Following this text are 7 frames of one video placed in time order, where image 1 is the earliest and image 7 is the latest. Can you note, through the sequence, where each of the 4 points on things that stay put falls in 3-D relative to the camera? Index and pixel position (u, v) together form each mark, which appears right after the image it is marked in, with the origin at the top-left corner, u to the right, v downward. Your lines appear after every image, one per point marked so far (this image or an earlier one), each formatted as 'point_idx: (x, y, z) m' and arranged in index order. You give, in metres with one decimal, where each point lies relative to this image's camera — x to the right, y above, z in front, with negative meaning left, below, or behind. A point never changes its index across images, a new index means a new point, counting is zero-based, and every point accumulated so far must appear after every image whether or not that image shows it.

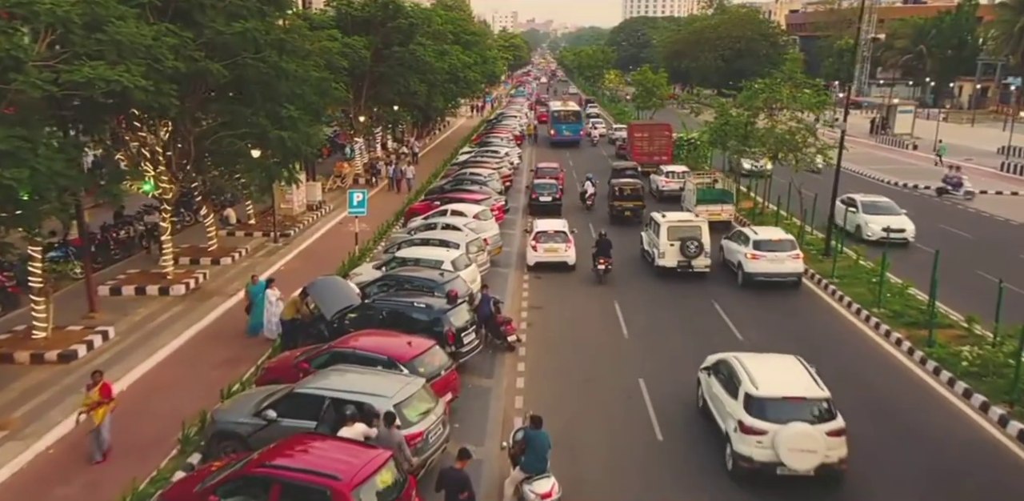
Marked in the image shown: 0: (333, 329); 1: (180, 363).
0: (-3.6, -1.6, +16.2) m
1: (-6.5, -2.2, +15.7) m
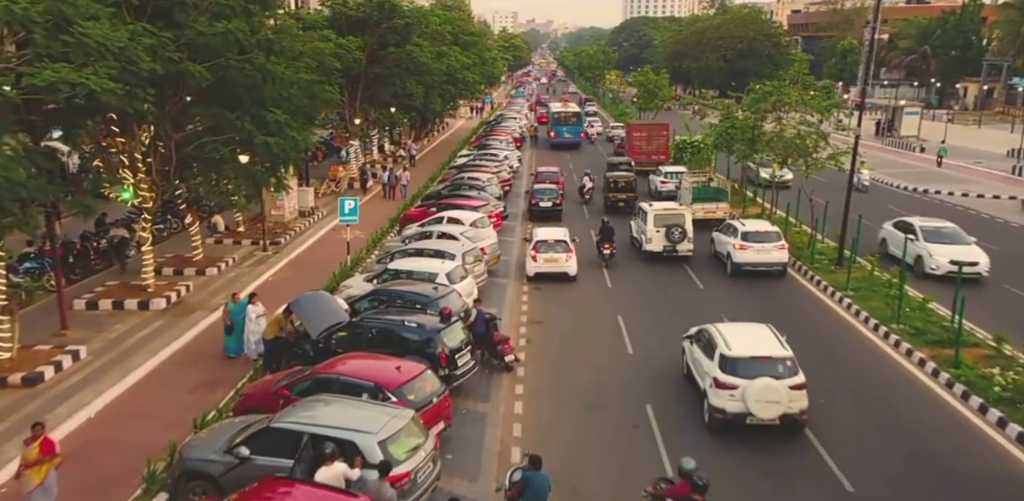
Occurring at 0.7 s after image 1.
0: (-3.6, -1.8, +15.2) m
1: (-6.5, -2.5, +14.7) m
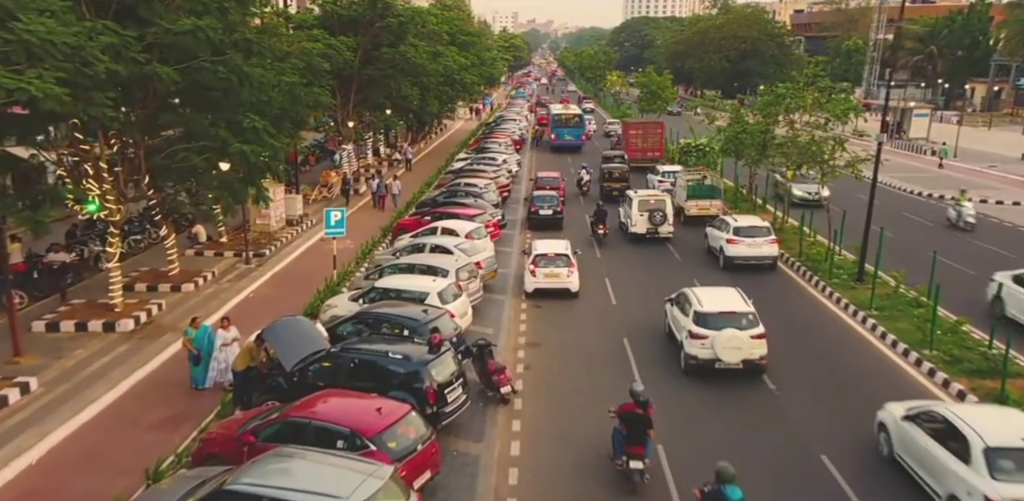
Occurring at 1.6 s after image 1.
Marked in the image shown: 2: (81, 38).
0: (-3.7, -2.2, +13.7) m
1: (-6.6, -2.9, +13.2) m
2: (-7.5, +3.7, +14.0) m
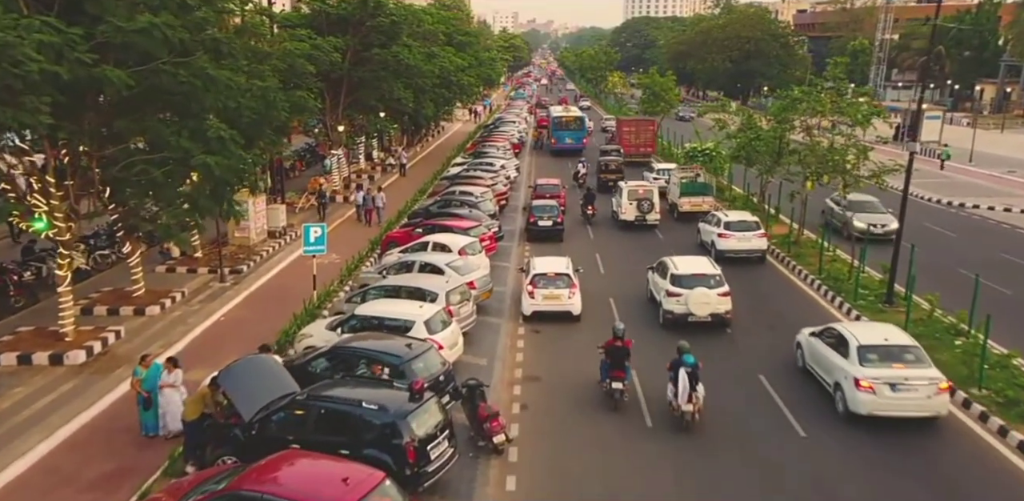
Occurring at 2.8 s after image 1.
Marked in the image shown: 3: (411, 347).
0: (-3.8, -2.7, +11.8) m
1: (-6.7, -3.3, +11.4) m
2: (-7.6, +3.2, +12.2) m
3: (-1.8, -1.7, +14.3) m
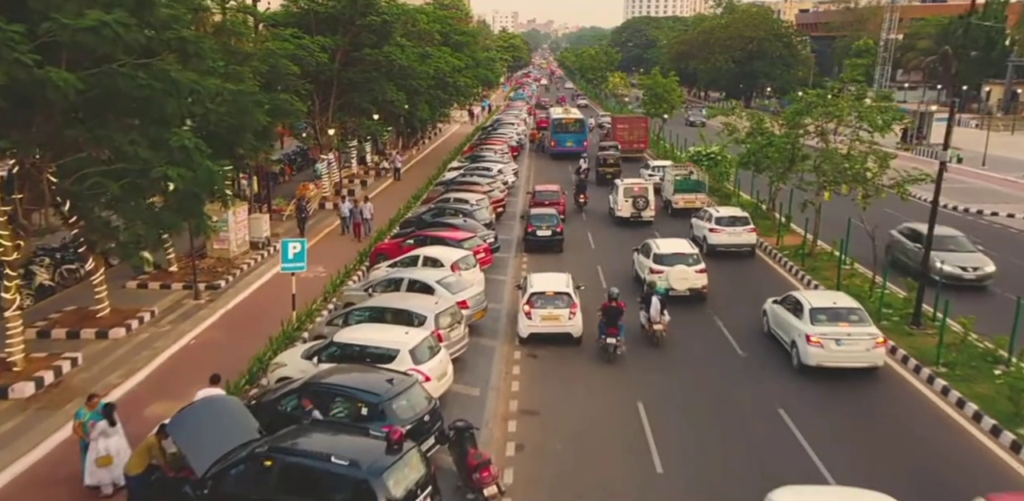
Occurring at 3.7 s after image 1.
0: (-3.9, -3.1, +10.3) m
1: (-6.8, -3.7, +9.8) m
2: (-7.7, +2.9, +10.7) m
3: (-1.9, -2.1, +12.7) m
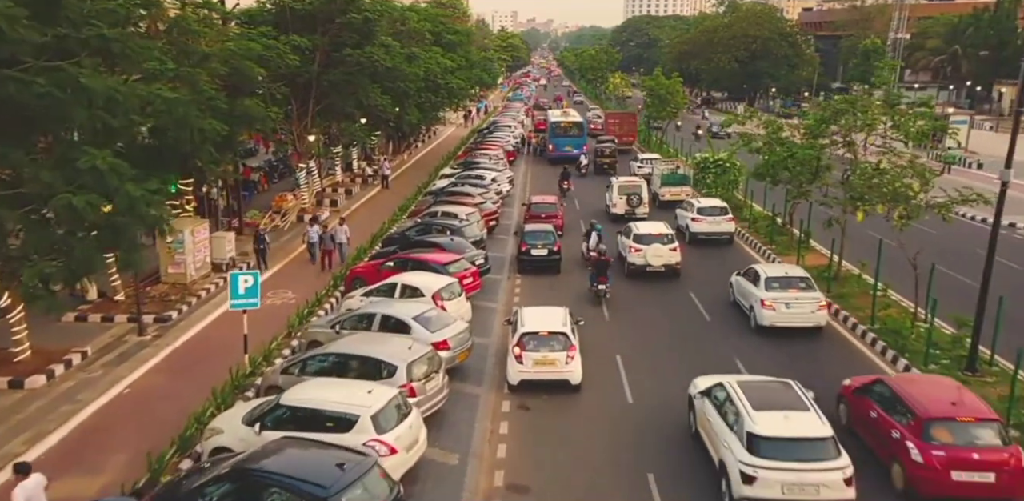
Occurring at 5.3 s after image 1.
0: (-4.1, -3.7, +7.7) m
1: (-7.0, -4.3, +7.3) m
2: (-7.9, +2.2, +8.1) m
3: (-2.1, -2.7, +10.2) m
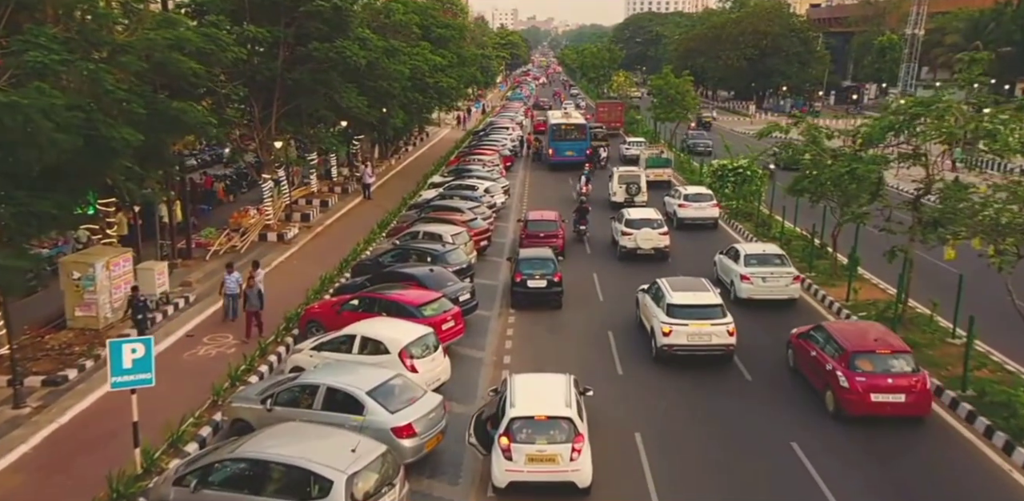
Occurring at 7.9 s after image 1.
0: (-4.3, -4.5, +3.7) m
1: (-7.2, -5.2, +3.2) m
2: (-8.1, +1.4, +4.0) m
3: (-2.3, -3.5, +6.1) m
